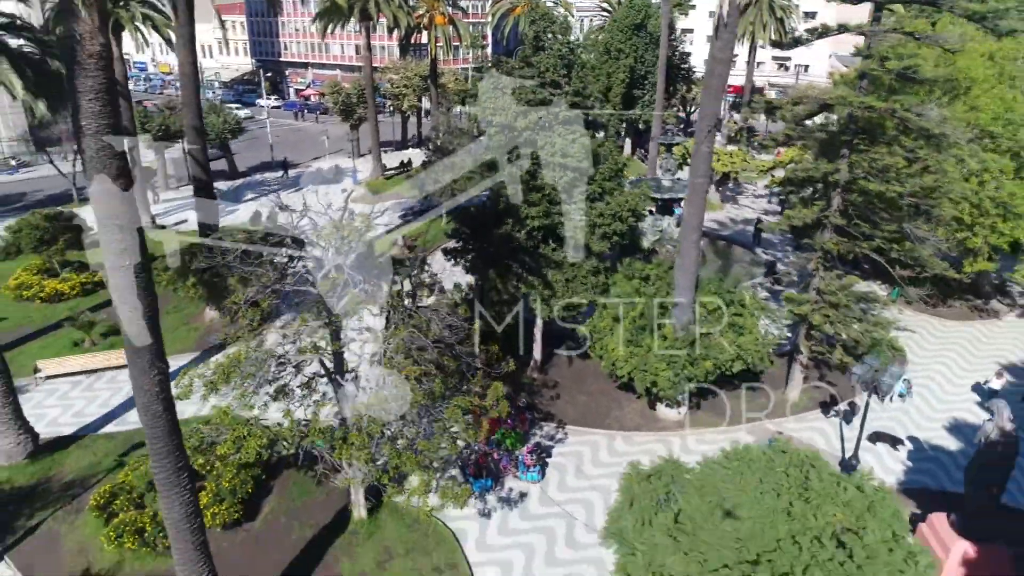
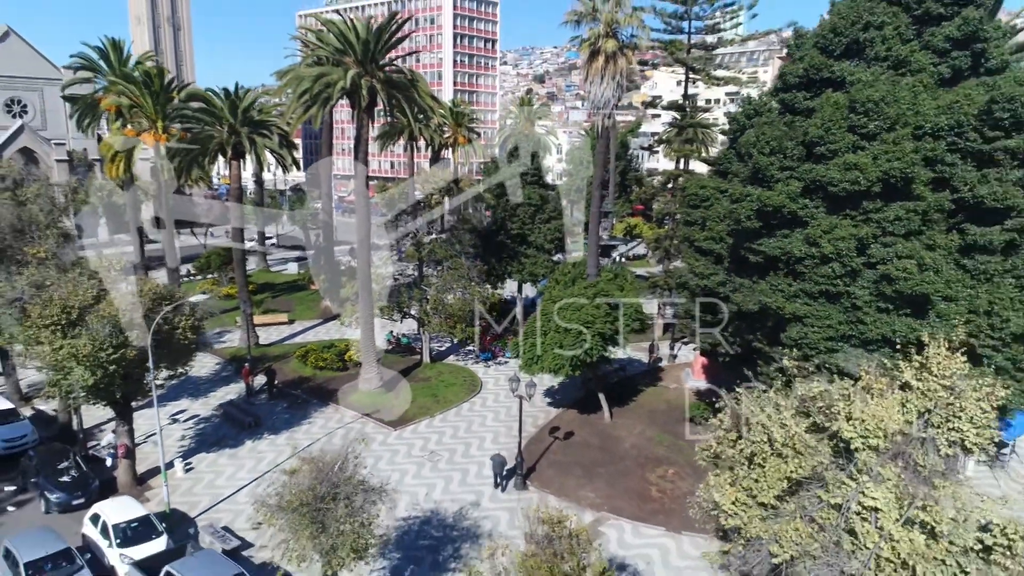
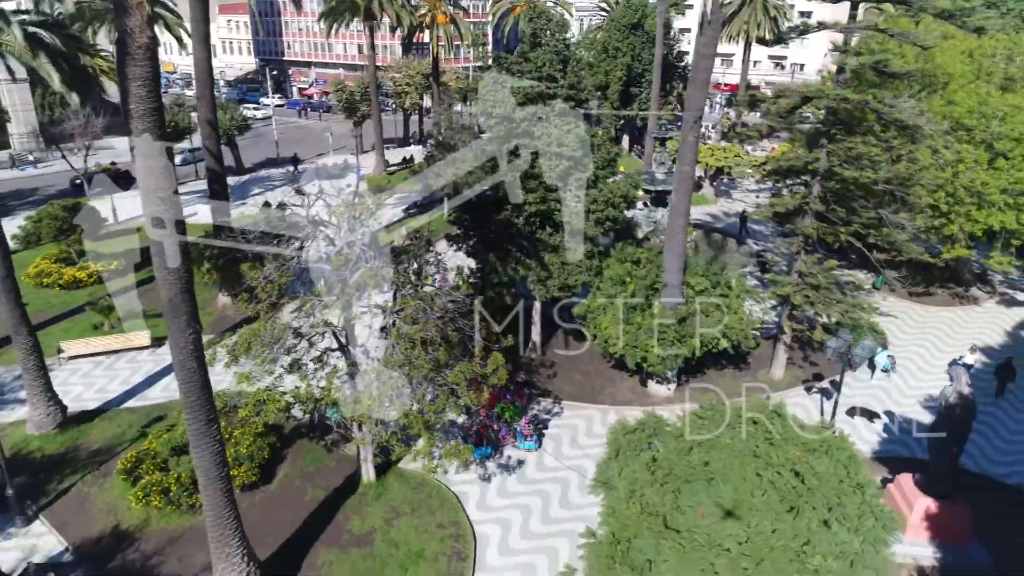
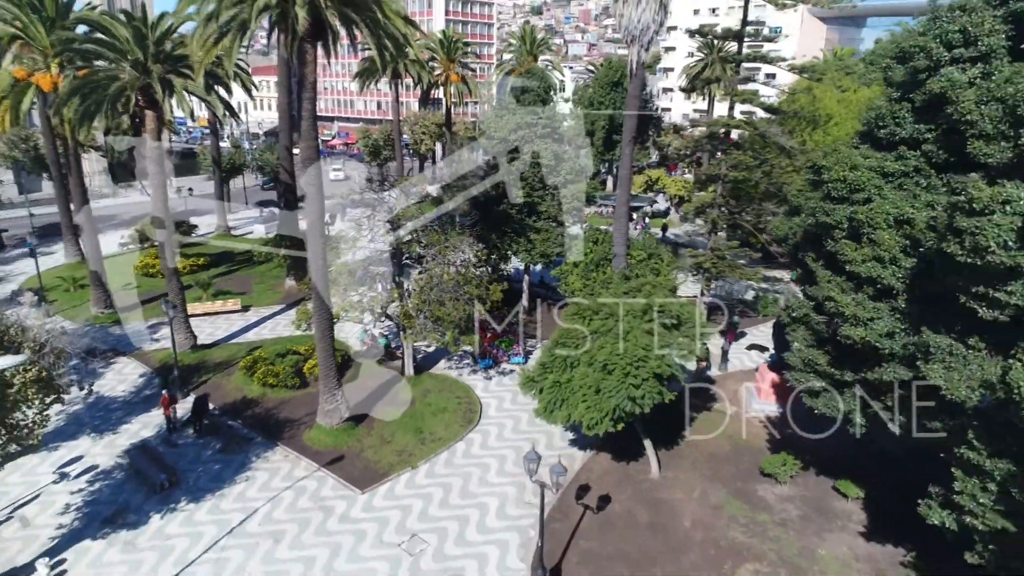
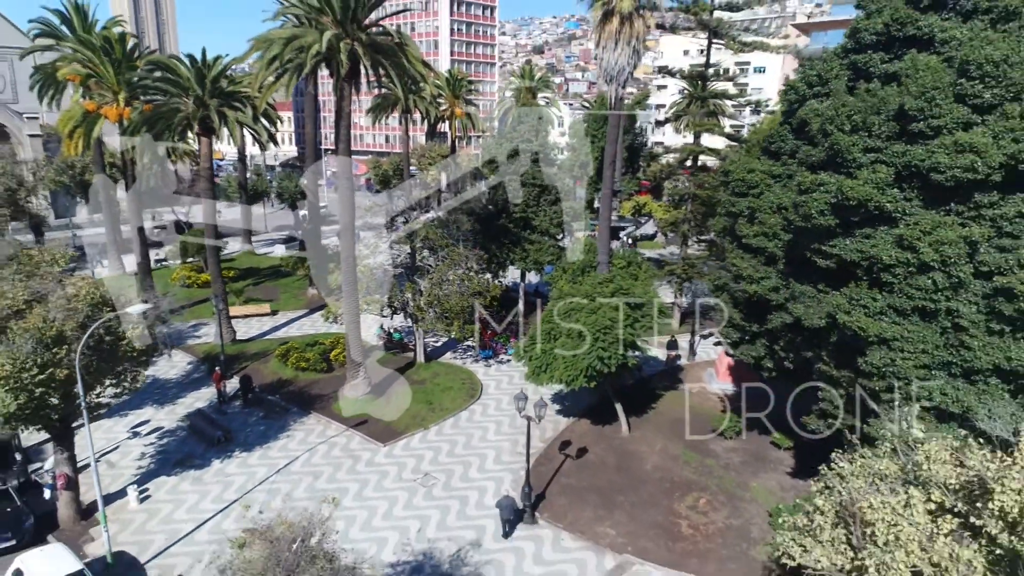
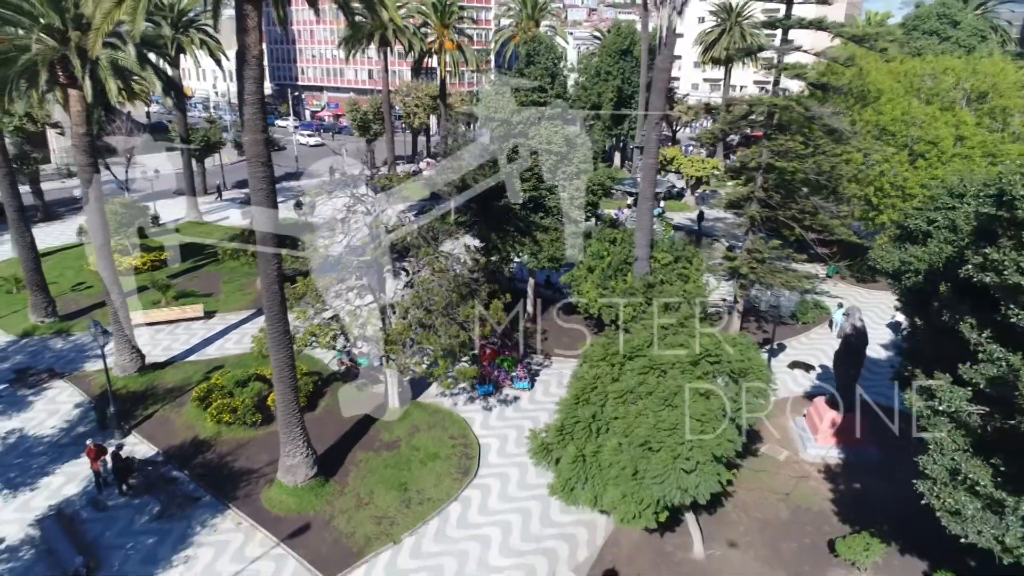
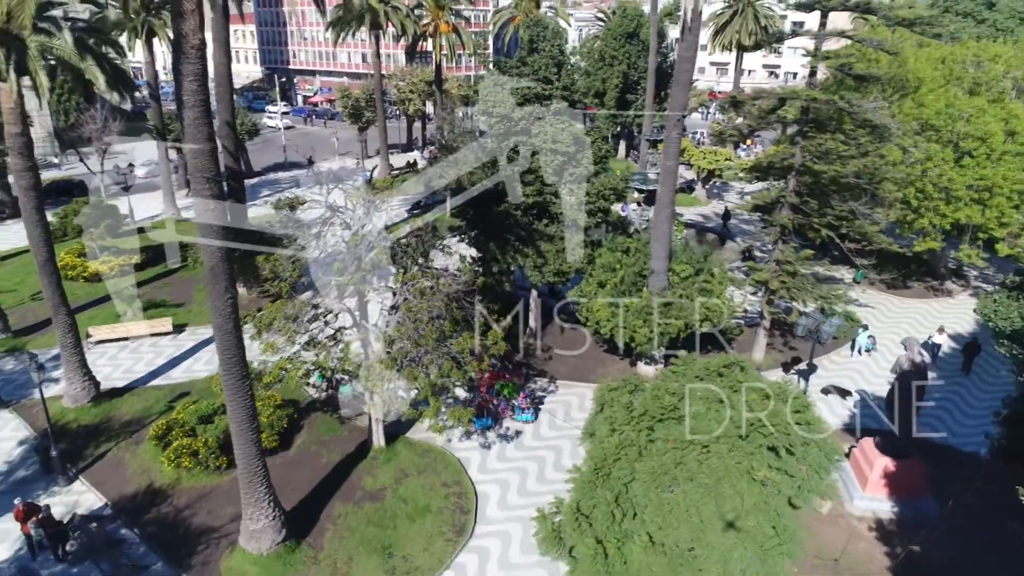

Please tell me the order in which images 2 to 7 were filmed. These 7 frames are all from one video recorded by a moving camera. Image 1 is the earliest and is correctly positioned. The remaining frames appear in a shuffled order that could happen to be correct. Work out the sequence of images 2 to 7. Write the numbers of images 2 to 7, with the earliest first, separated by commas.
3, 7, 6, 4, 5, 2
